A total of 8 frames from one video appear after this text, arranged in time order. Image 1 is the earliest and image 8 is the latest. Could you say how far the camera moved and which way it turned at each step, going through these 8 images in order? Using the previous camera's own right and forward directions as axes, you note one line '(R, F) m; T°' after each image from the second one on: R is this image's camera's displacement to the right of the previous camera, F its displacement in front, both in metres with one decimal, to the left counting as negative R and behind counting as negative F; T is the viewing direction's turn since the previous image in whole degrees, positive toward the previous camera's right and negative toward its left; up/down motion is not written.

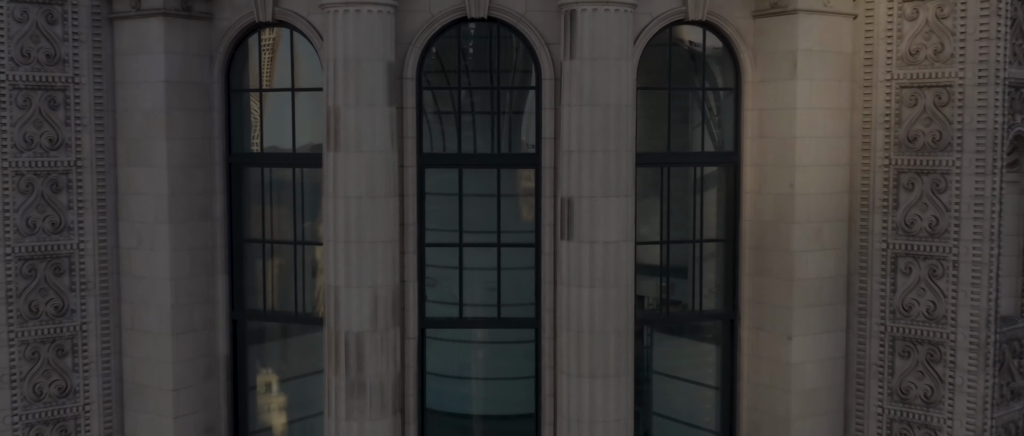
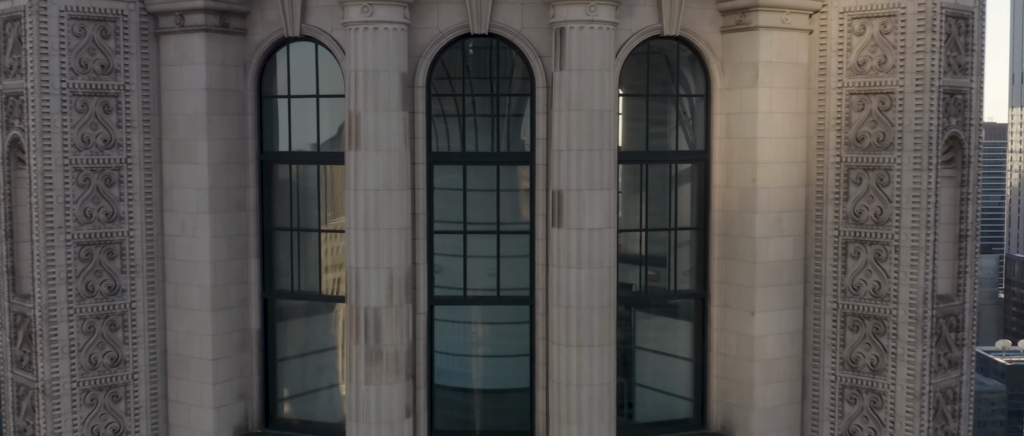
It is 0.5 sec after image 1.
(0.0, -1.4) m; 0°
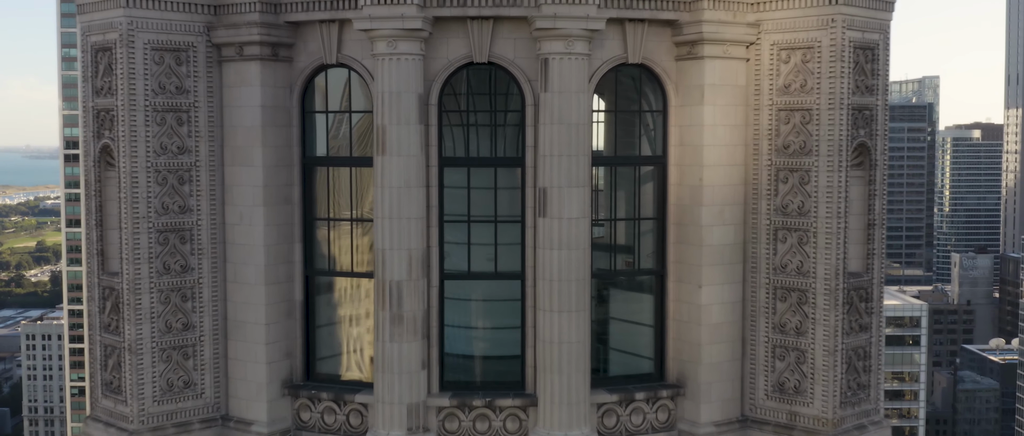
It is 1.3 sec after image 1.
(+0.1, -2.7) m; 0°
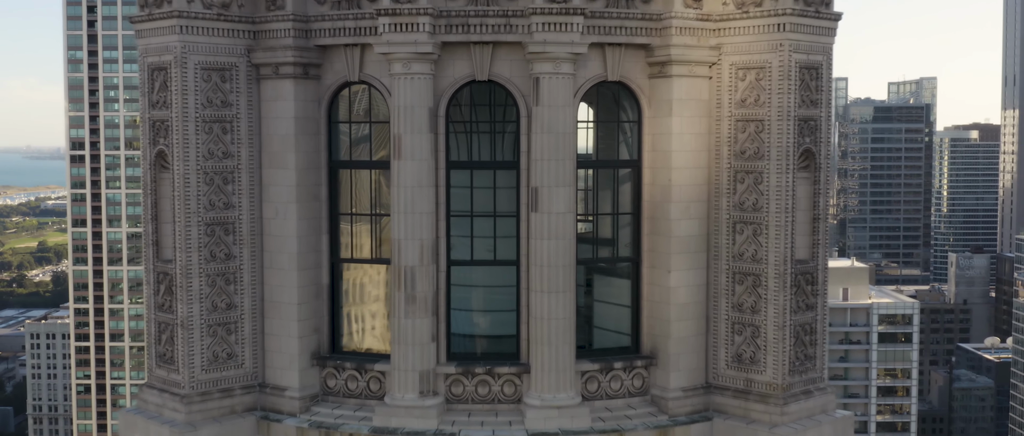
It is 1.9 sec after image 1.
(+0.1, -2.3) m; 0°
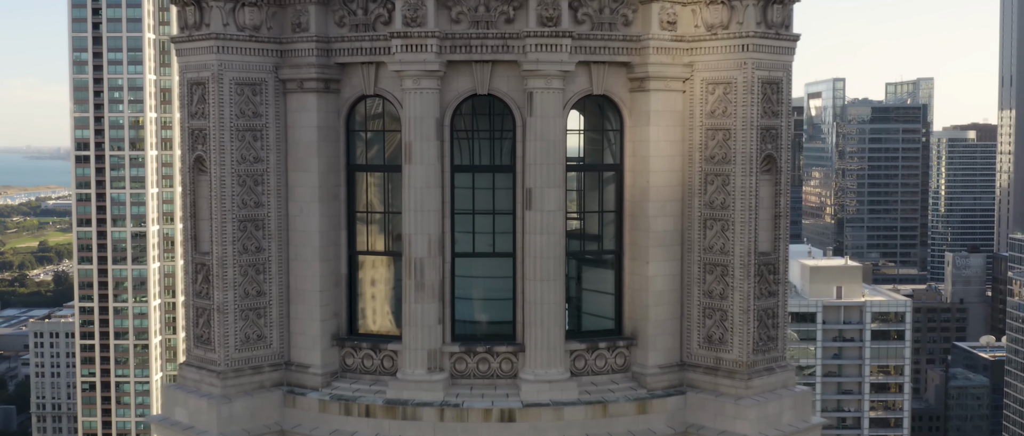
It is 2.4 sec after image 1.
(0.0, -2.1) m; 0°
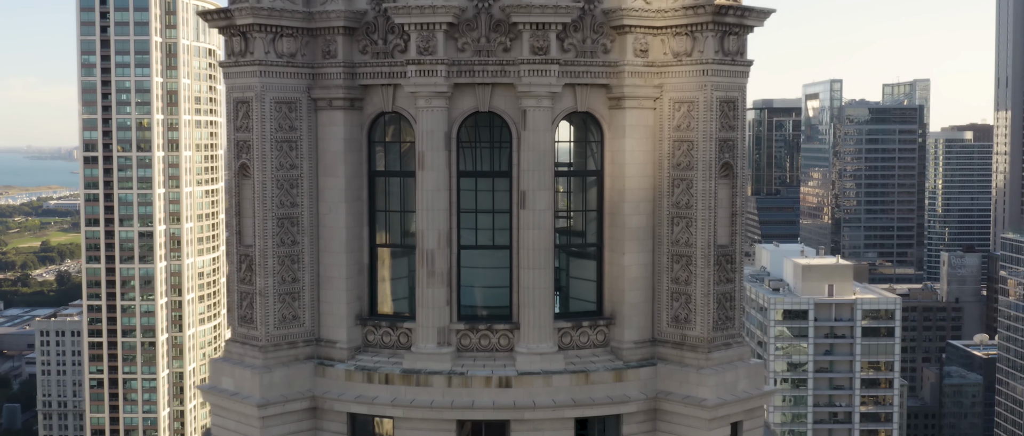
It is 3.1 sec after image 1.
(+0.1, -3.3) m; 0°
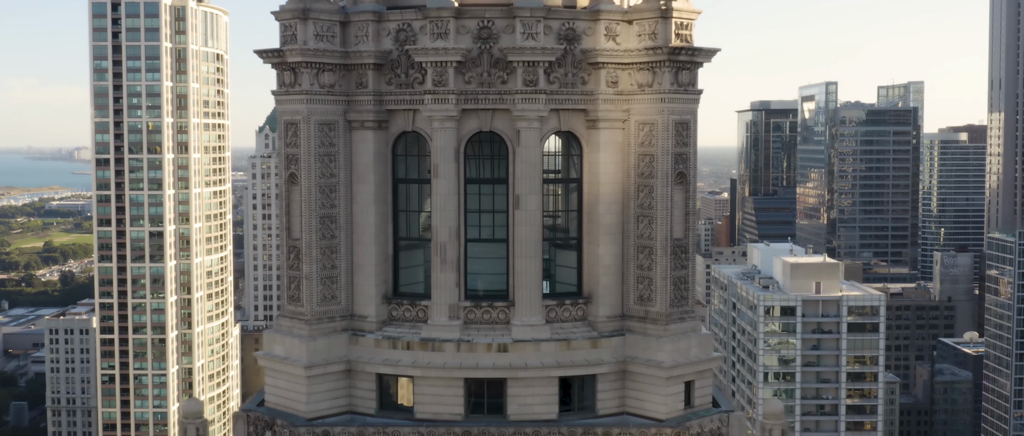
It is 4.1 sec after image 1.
(+0.1, -5.2) m; 0°
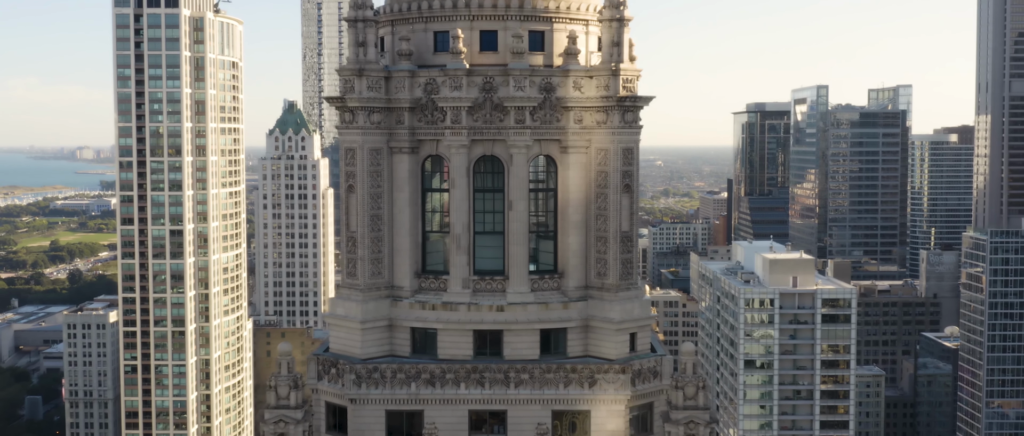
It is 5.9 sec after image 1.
(+0.2, -10.7) m; 0°
